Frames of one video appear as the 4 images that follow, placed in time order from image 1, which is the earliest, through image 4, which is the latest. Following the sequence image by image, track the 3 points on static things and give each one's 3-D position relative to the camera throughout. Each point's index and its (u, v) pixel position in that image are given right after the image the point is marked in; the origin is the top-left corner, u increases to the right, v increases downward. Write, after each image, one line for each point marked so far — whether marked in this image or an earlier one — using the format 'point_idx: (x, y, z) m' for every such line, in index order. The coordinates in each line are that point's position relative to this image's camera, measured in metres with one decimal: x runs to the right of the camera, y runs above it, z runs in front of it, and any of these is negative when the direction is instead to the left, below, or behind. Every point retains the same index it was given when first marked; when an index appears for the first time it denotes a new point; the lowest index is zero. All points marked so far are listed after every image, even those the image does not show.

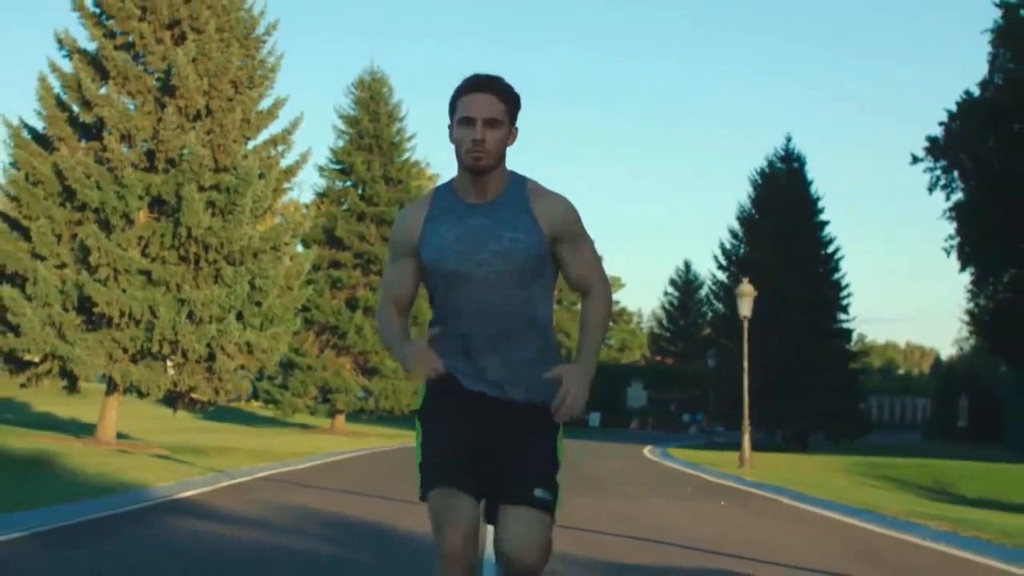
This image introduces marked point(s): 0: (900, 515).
0: (+4.3, -2.5, +15.4) m
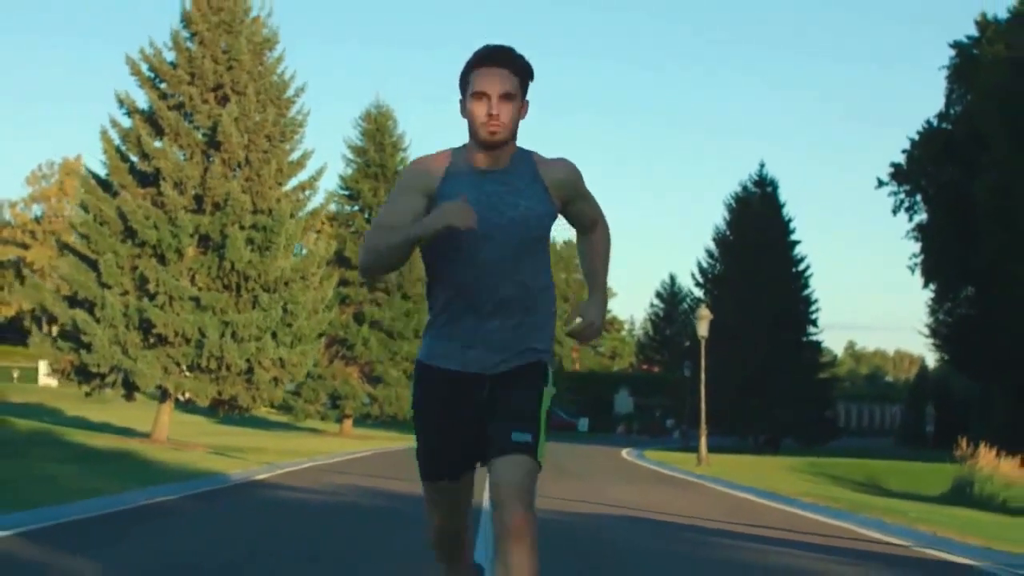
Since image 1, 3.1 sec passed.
0: (+4.2, -3.0, +20.2) m
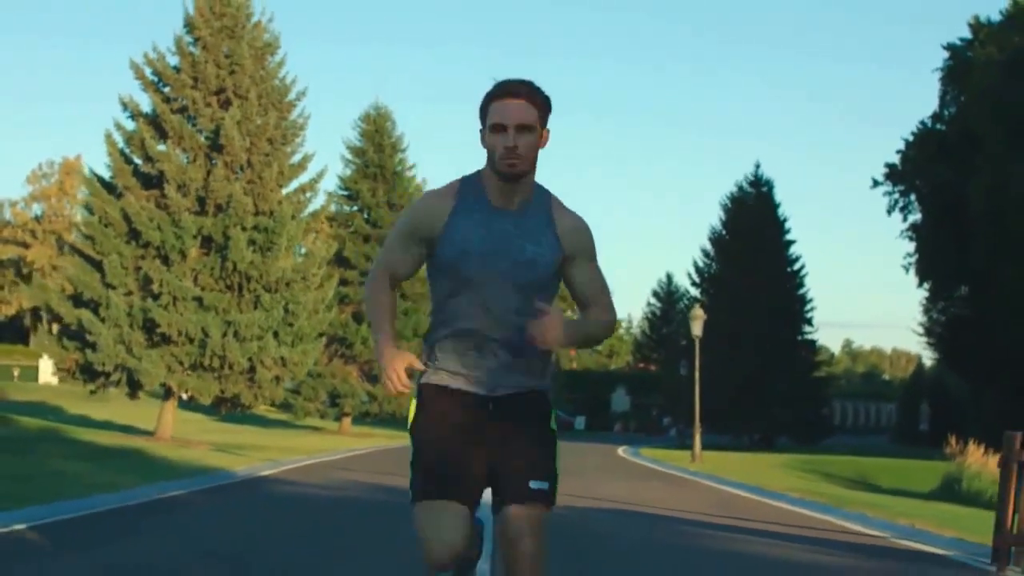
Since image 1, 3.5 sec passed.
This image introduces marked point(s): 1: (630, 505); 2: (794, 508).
0: (+4.1, -3.1, +20.7) m
1: (+1.4, -2.8, +17.5) m
2: (+3.4, -2.7, +16.9) m
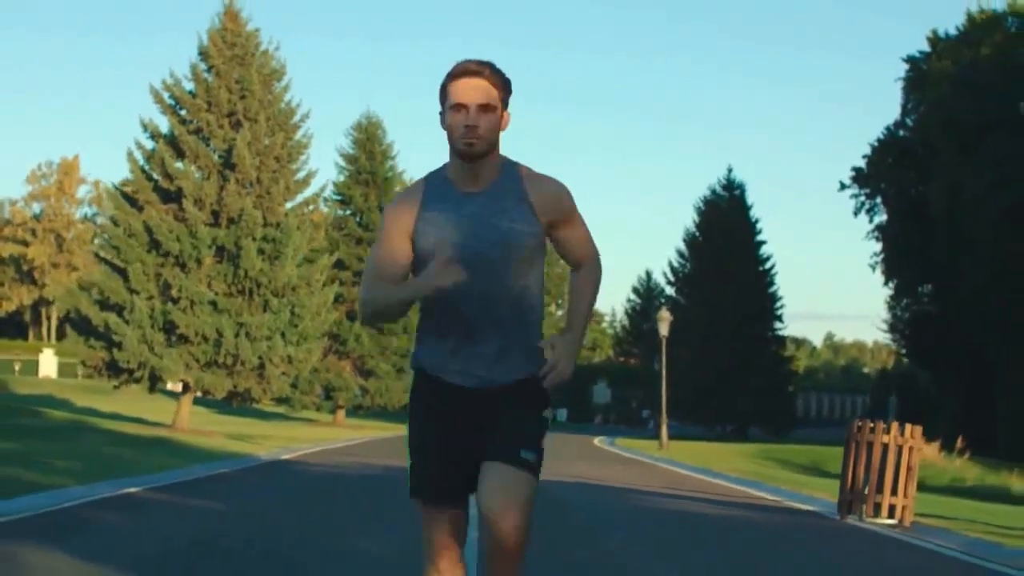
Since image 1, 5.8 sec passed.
0: (+3.8, -3.2, +24.2) m
1: (+1.2, -3.0, +20.9) m
2: (+3.2, -2.9, +20.3) m
